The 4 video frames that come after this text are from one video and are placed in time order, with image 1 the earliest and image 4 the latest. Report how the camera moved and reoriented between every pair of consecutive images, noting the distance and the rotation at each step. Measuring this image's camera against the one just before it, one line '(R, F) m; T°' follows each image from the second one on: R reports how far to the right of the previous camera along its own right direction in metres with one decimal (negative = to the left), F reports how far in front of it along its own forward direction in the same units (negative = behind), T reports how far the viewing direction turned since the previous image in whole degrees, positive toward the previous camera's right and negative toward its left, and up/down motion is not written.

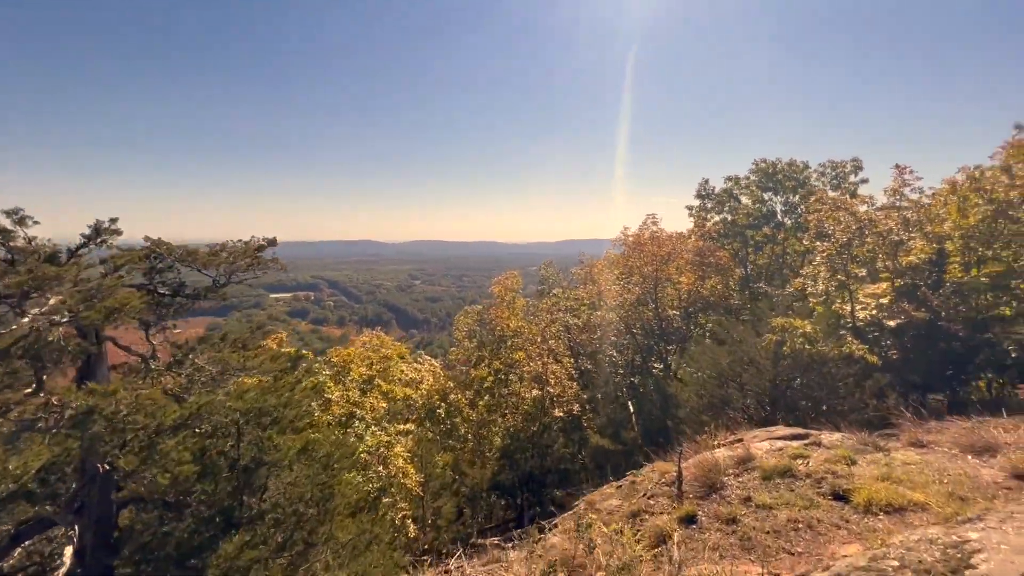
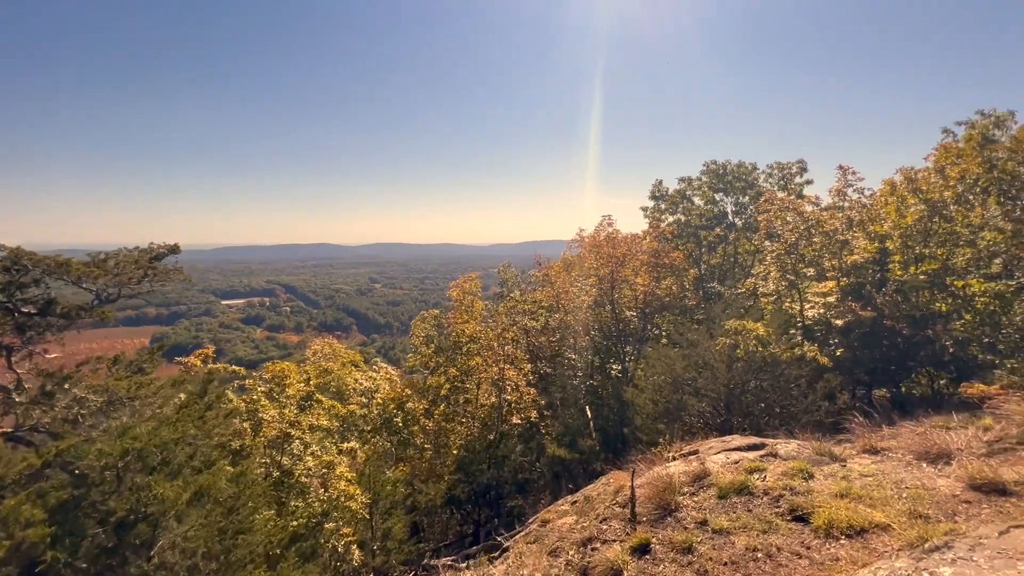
(+0.3, +0.6) m; +5°
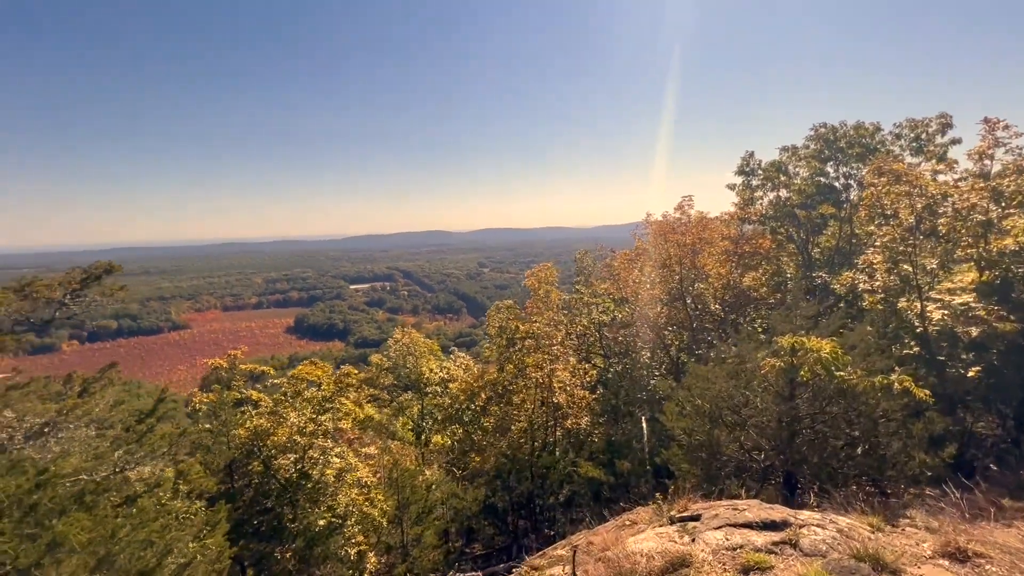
(+1.9, +1.4) m; -13°
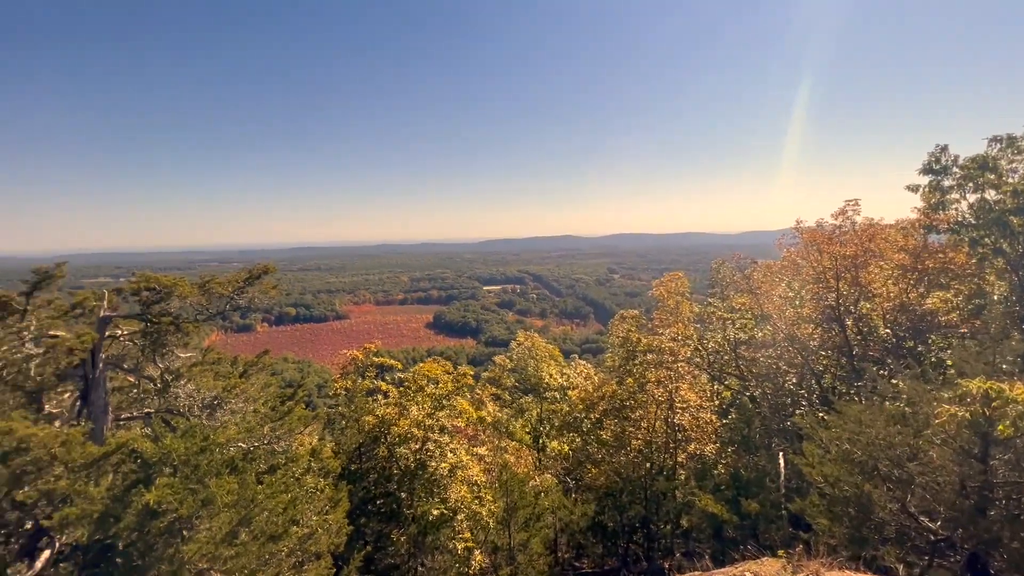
(+0.3, +0.2) m; -16°
